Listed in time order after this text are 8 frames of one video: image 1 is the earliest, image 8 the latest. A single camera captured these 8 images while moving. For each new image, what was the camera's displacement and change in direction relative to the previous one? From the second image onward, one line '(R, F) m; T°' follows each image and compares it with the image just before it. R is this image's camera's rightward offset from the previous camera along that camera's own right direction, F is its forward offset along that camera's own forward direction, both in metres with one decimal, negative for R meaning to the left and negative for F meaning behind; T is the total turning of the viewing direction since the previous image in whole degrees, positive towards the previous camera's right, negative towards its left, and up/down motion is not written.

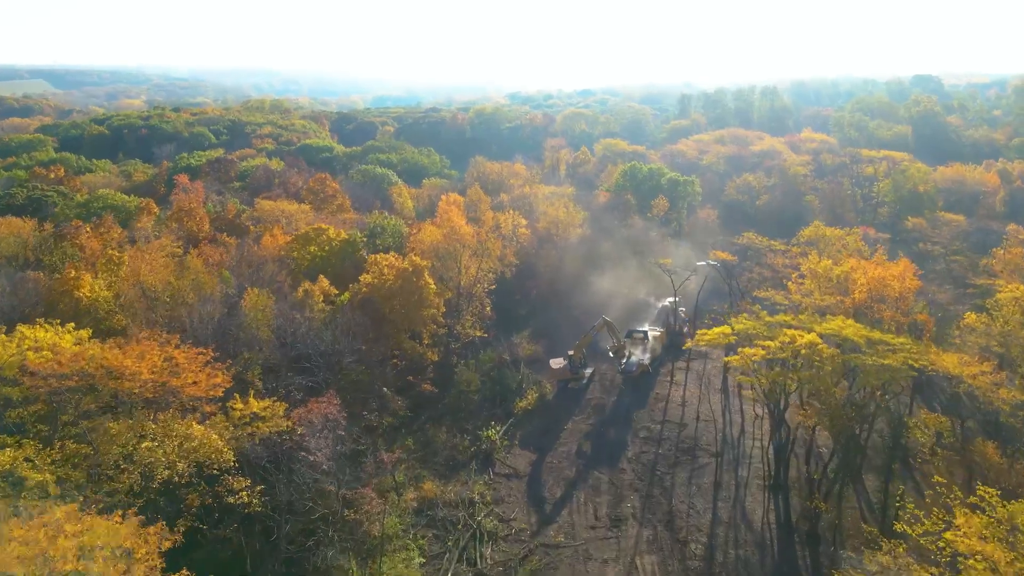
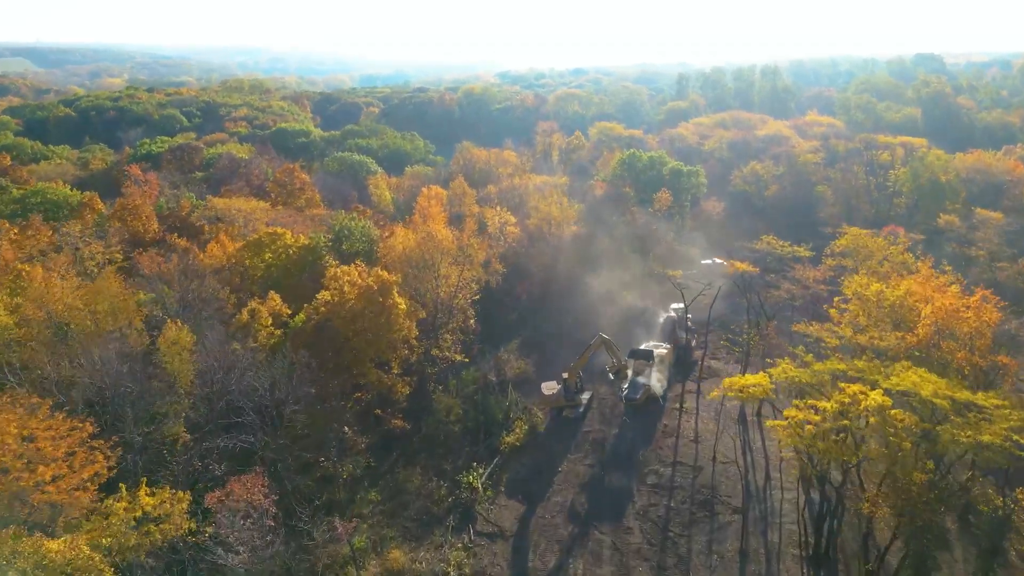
(+0.3, +5.6) m; +1°
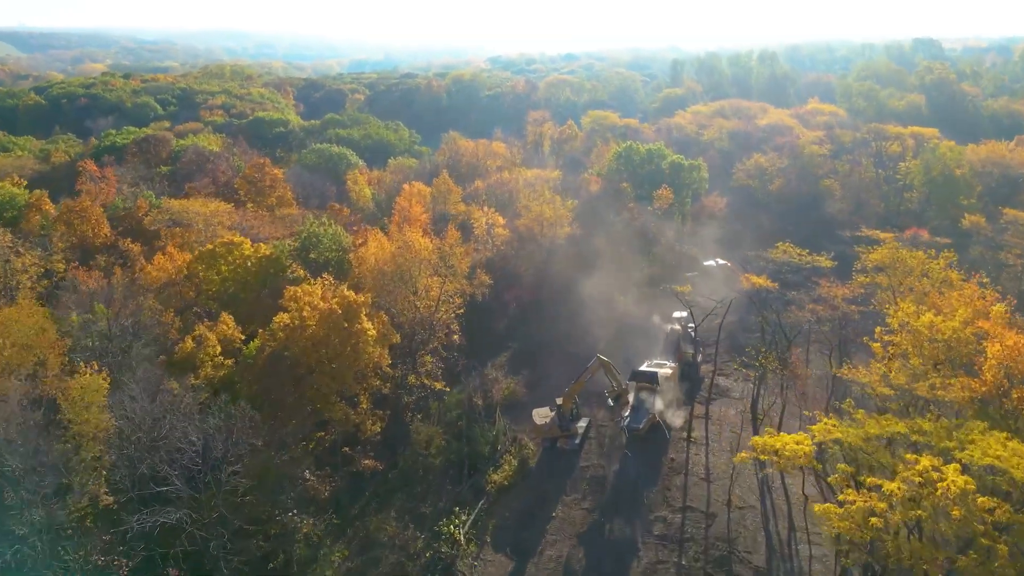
(+0.2, +4.1) m; +1°
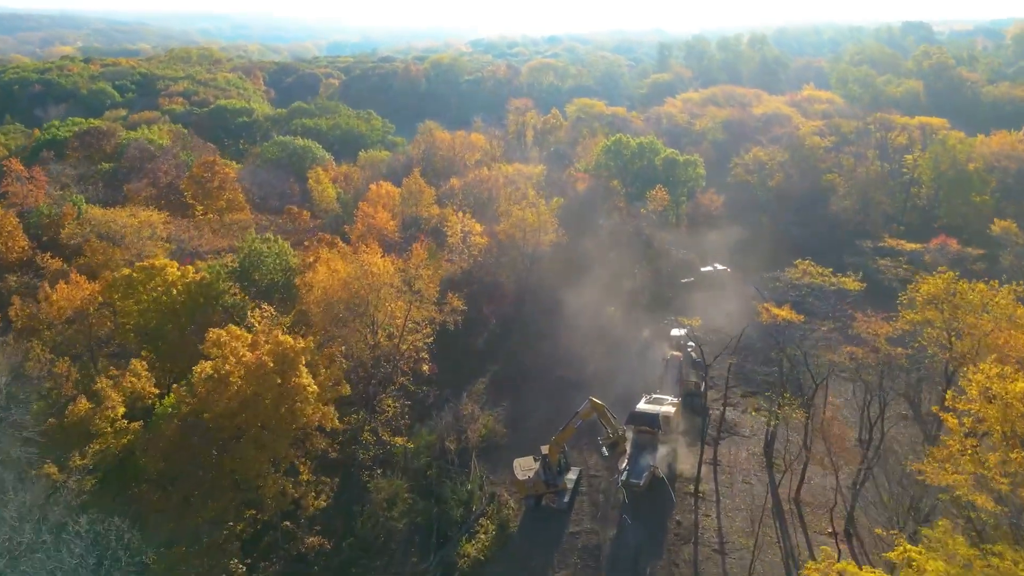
(+0.3, +5.0) m; +1°
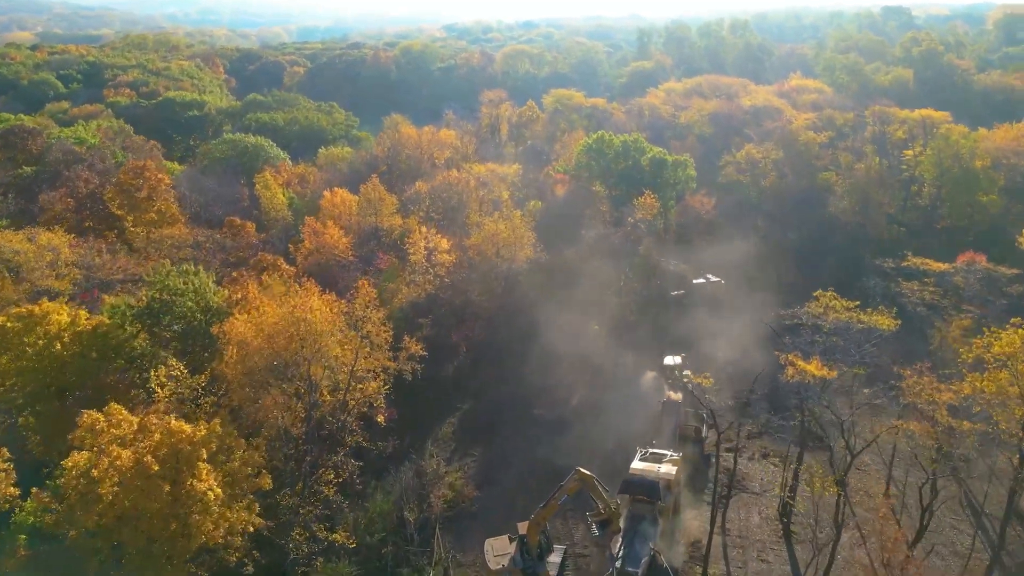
(+0.3, +5.0) m; +2°
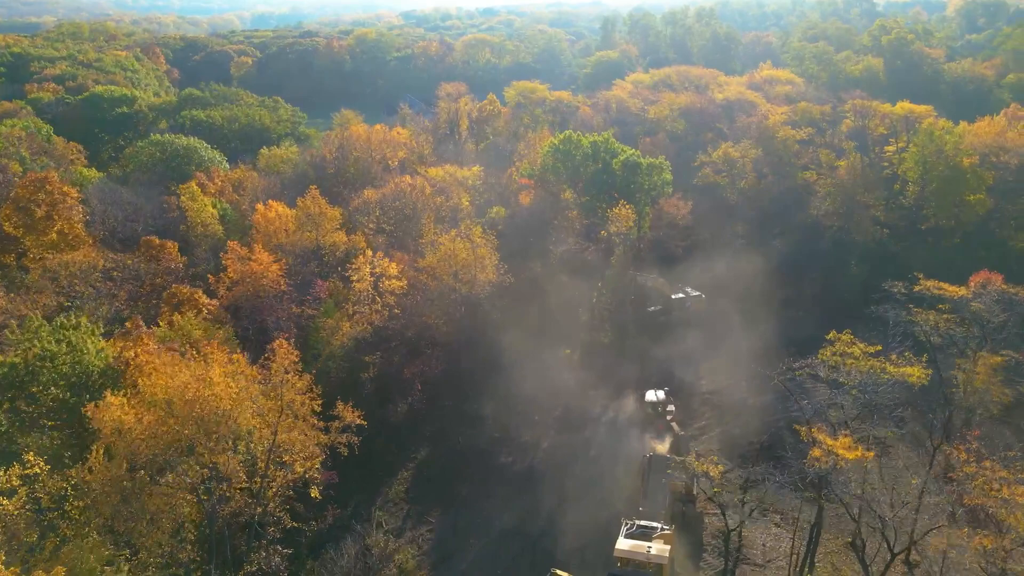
(+0.3, +4.5) m; +3°
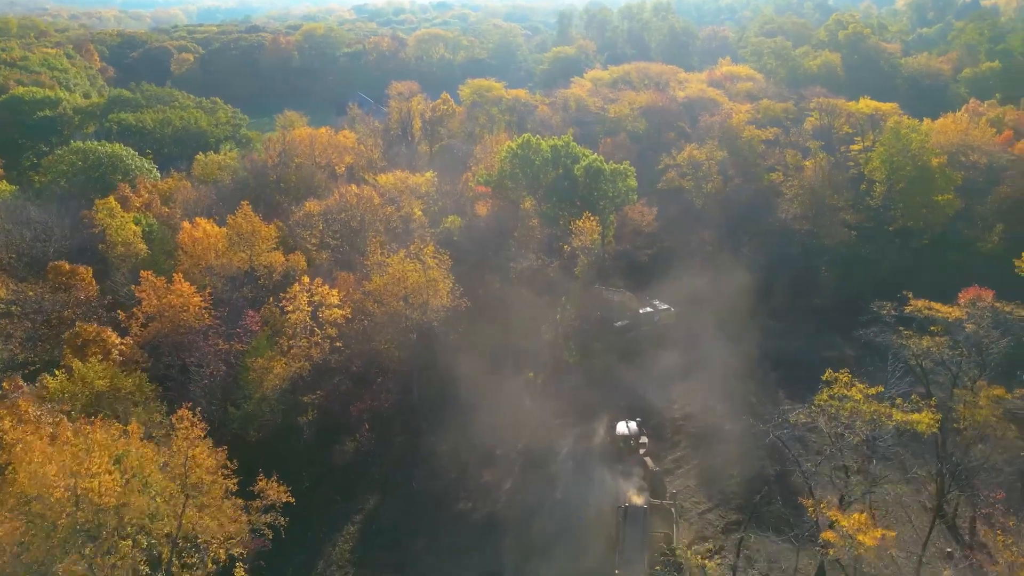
(+0.2, +3.0) m; +3°
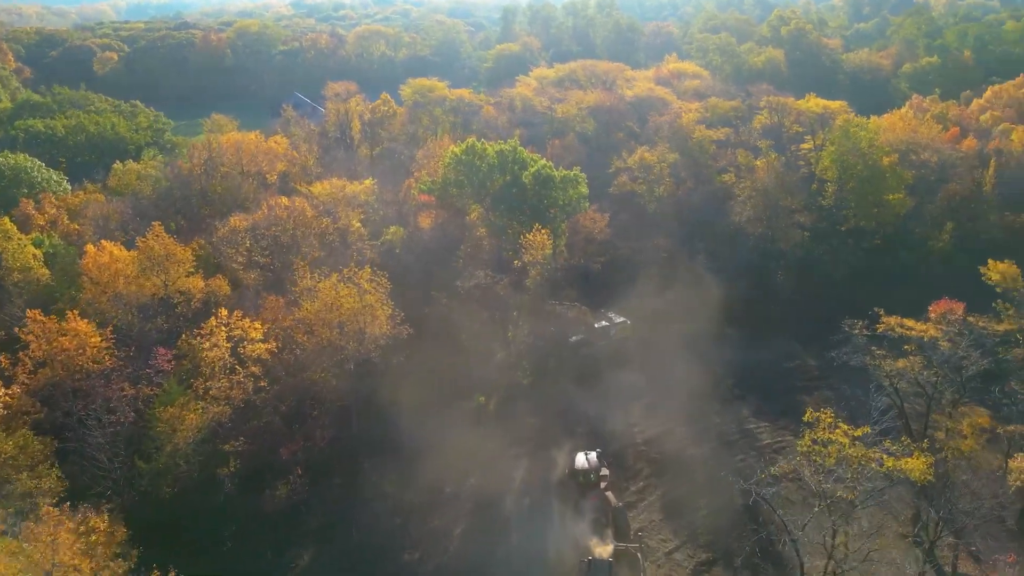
(+0.2, +2.5) m; +4°
